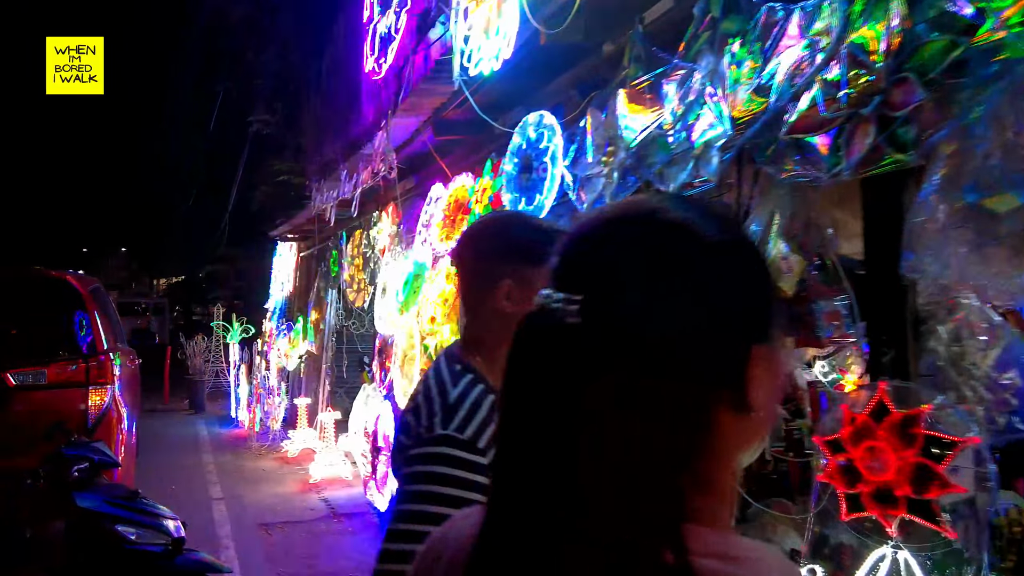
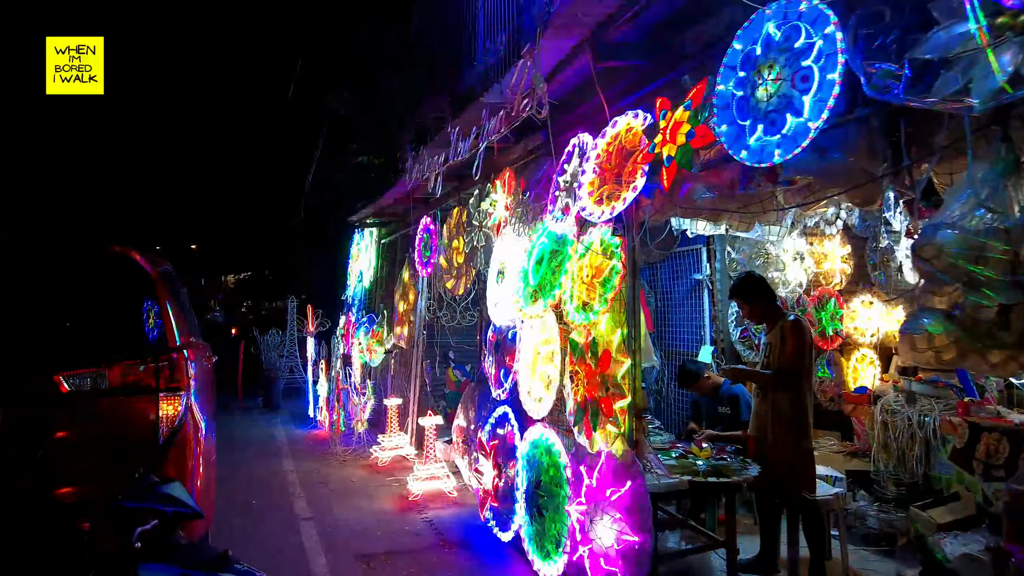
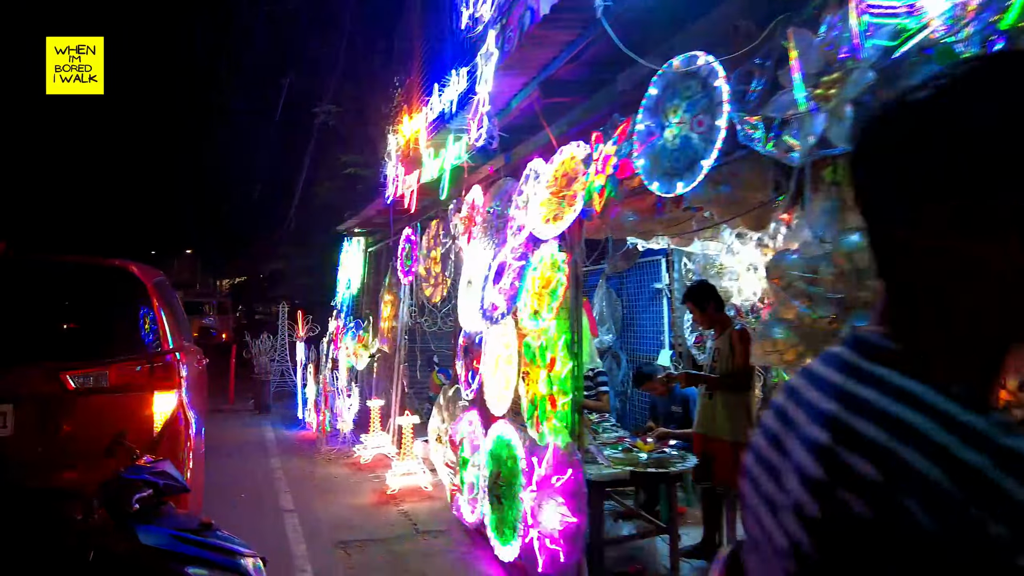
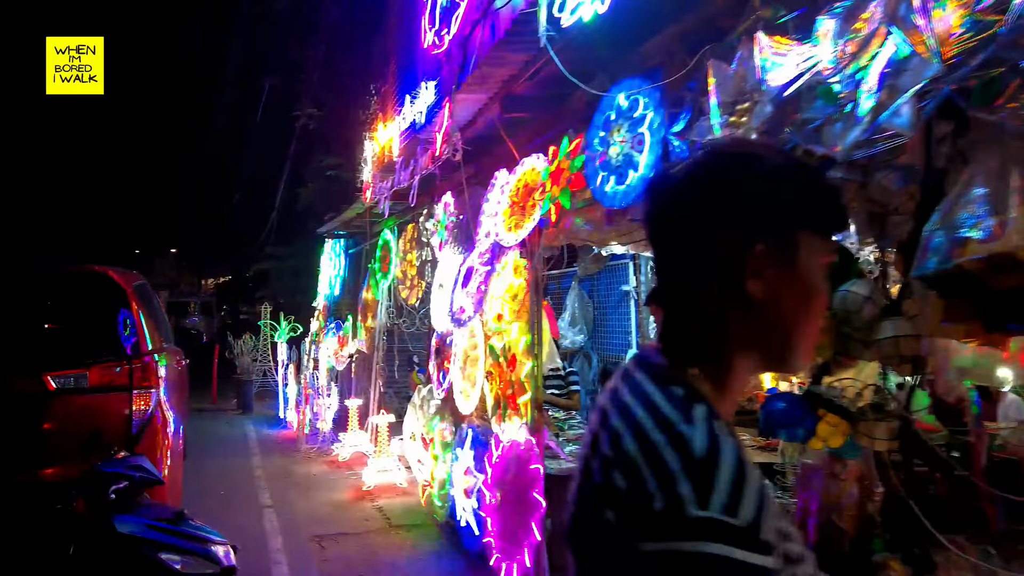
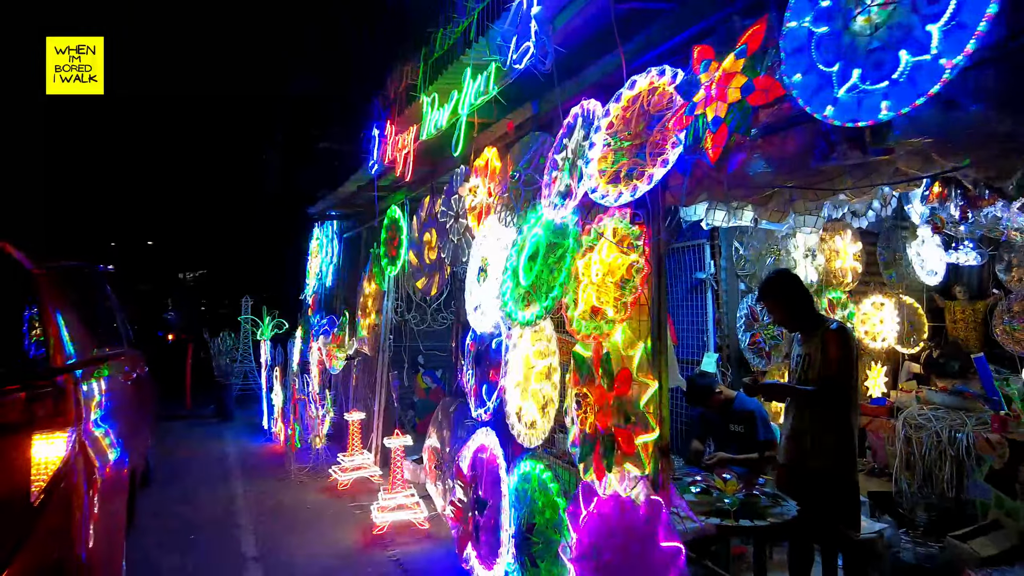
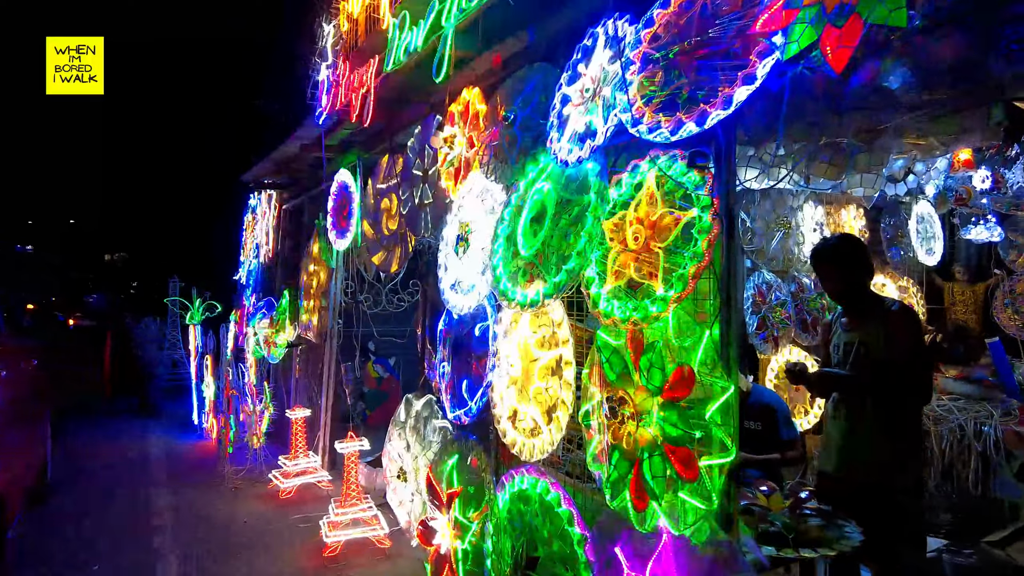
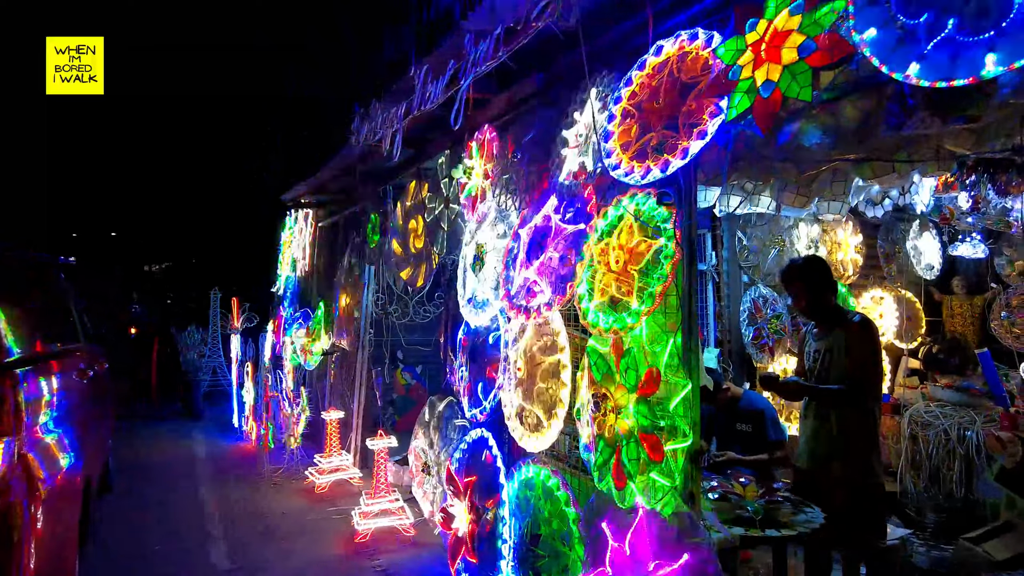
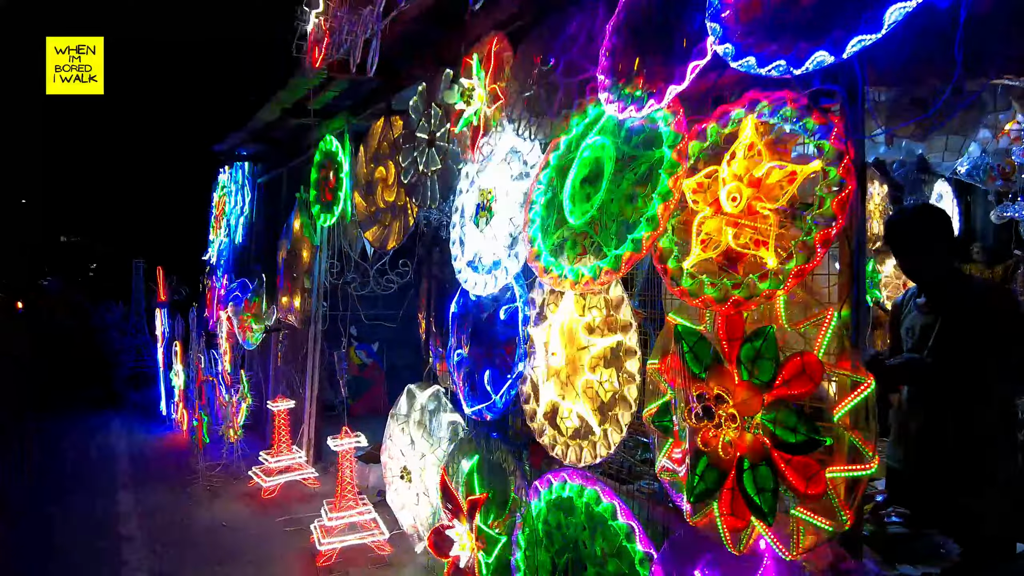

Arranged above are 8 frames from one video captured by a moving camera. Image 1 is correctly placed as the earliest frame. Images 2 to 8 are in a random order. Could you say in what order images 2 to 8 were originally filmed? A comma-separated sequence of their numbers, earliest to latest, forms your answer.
4, 3, 2, 5, 7, 6, 8
